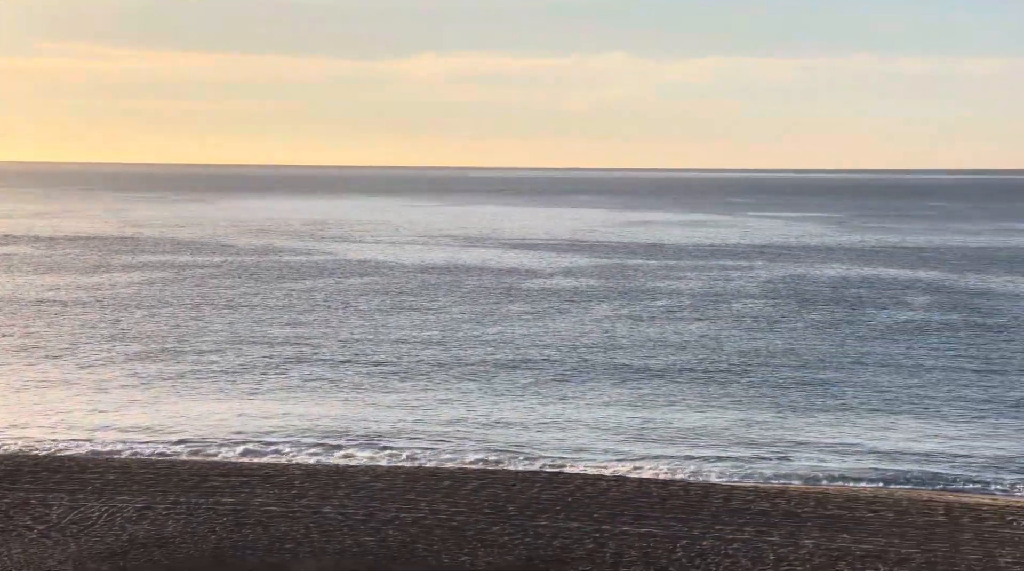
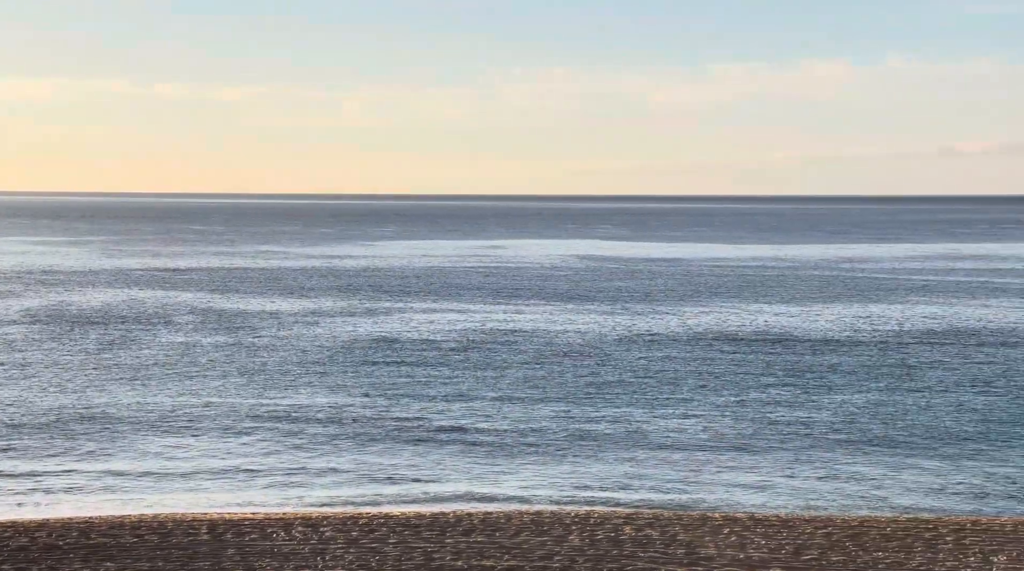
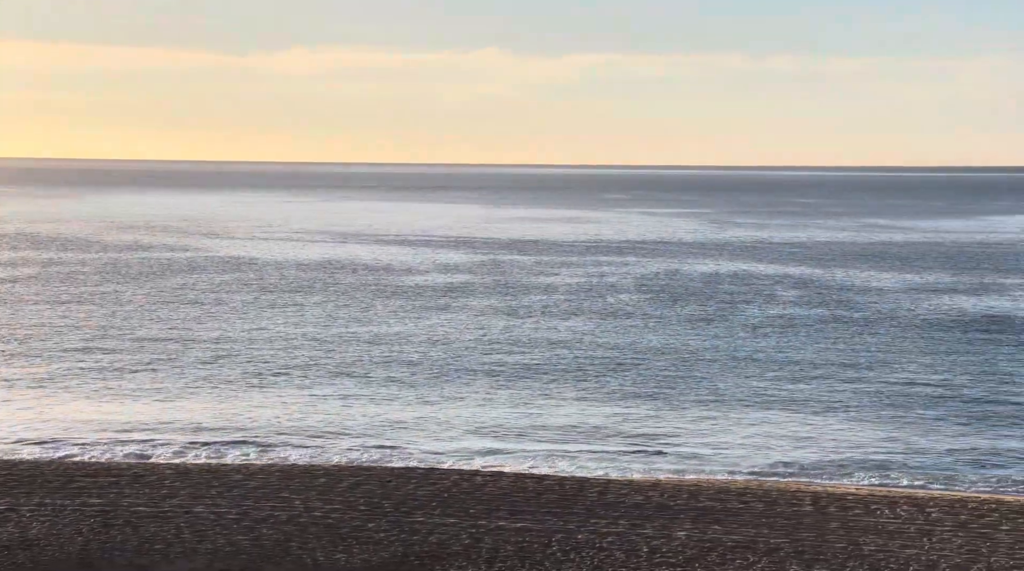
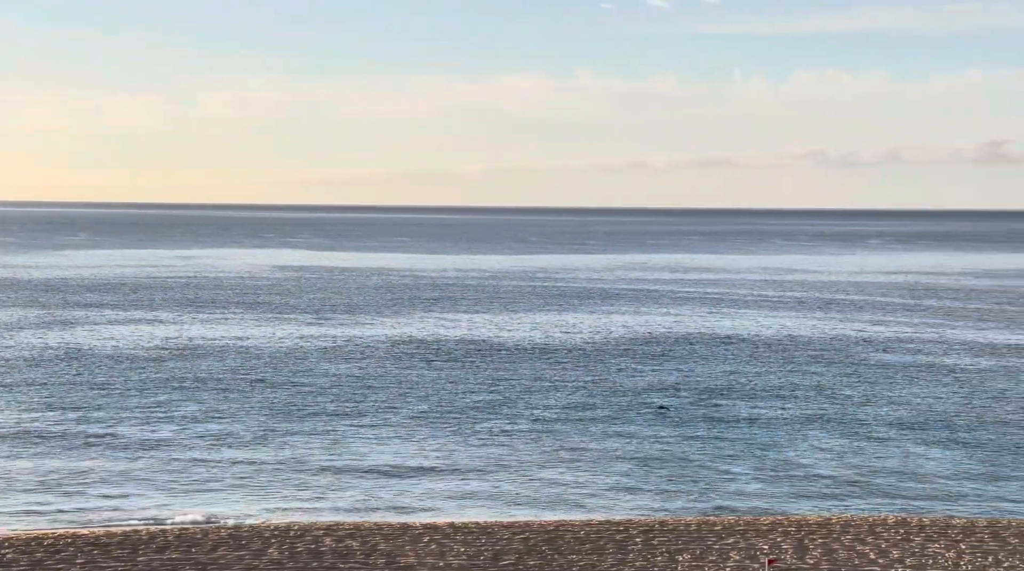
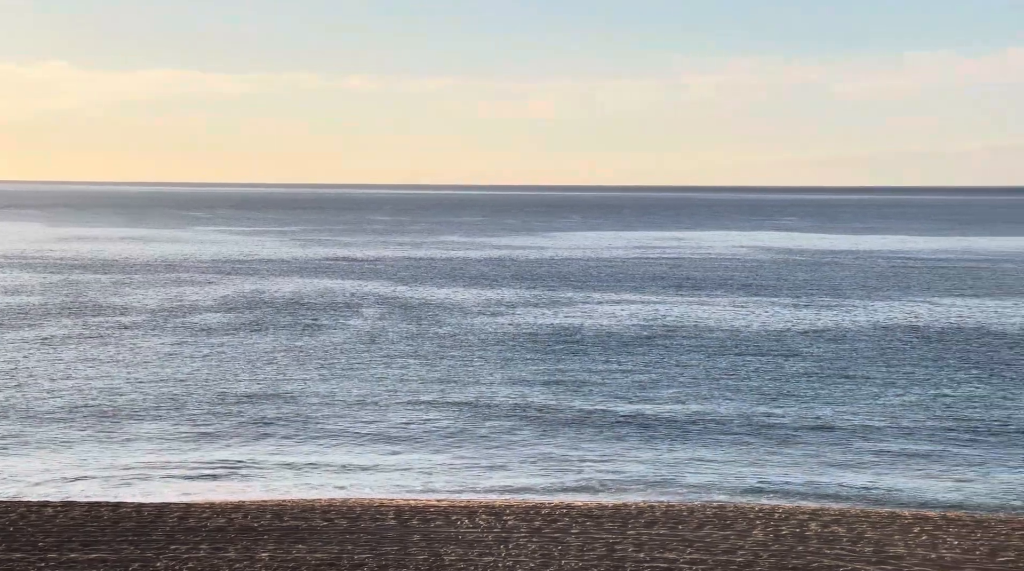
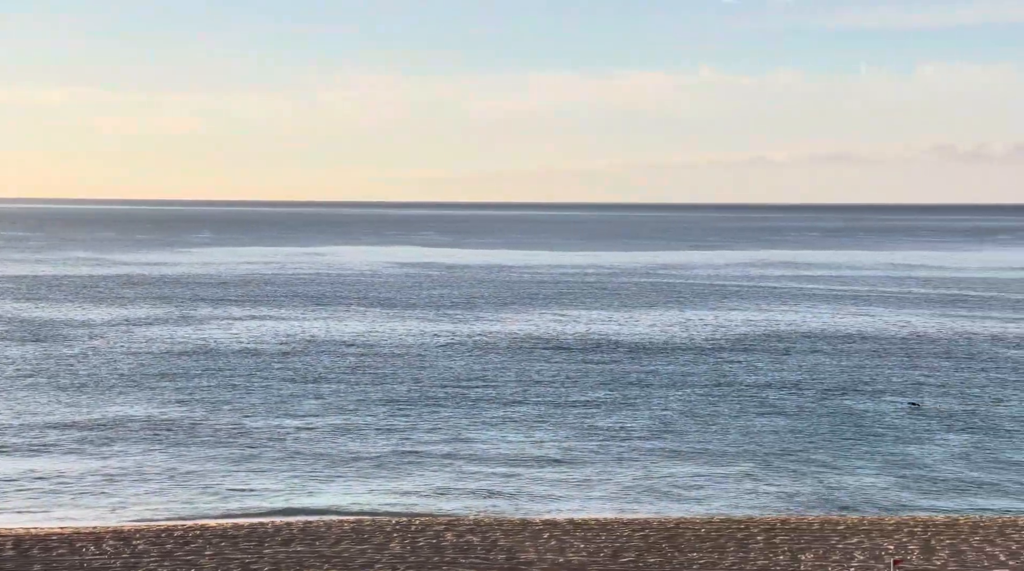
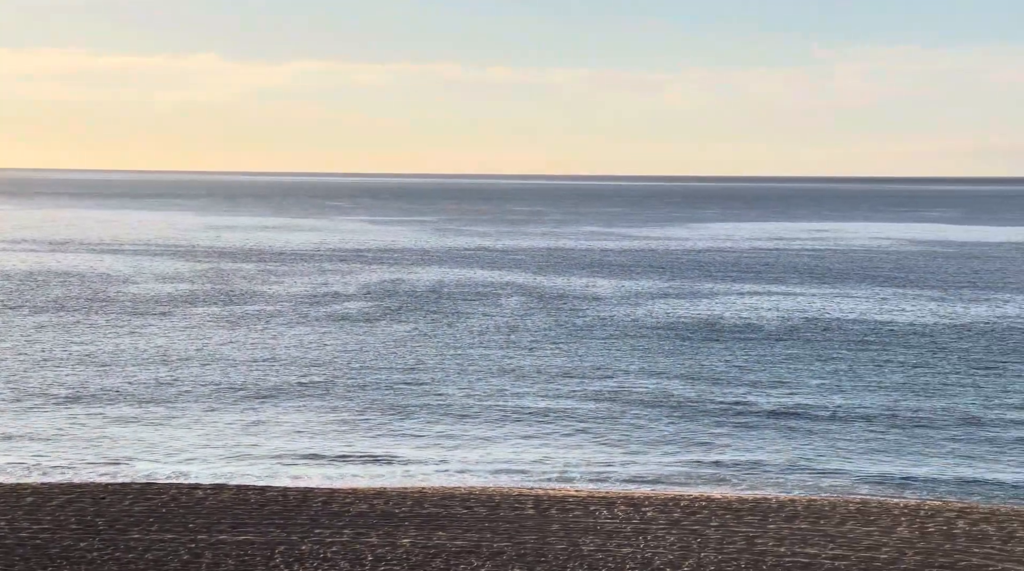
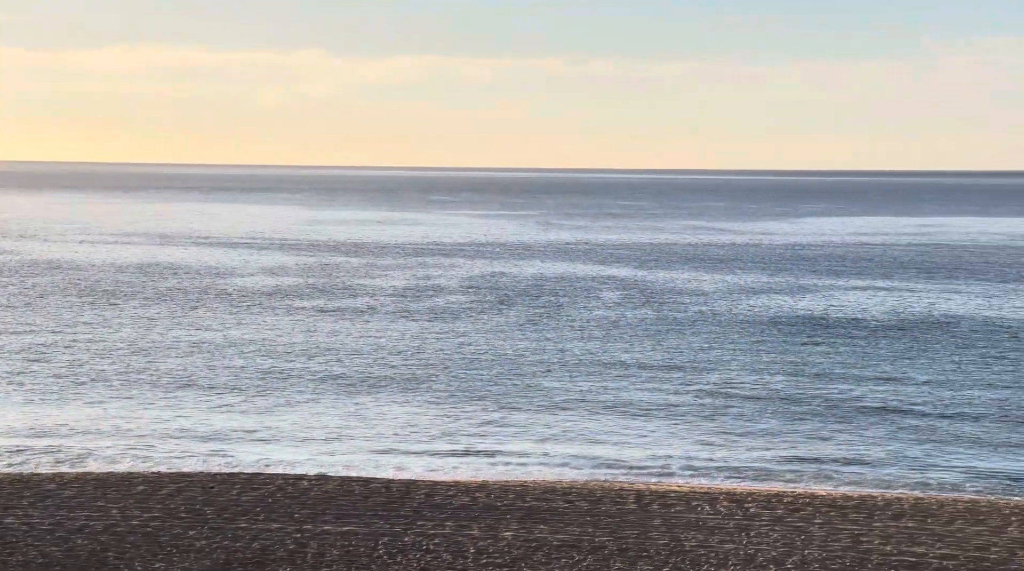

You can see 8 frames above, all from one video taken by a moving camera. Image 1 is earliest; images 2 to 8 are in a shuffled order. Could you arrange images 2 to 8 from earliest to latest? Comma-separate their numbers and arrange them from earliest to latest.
3, 8, 7, 5, 2, 6, 4
